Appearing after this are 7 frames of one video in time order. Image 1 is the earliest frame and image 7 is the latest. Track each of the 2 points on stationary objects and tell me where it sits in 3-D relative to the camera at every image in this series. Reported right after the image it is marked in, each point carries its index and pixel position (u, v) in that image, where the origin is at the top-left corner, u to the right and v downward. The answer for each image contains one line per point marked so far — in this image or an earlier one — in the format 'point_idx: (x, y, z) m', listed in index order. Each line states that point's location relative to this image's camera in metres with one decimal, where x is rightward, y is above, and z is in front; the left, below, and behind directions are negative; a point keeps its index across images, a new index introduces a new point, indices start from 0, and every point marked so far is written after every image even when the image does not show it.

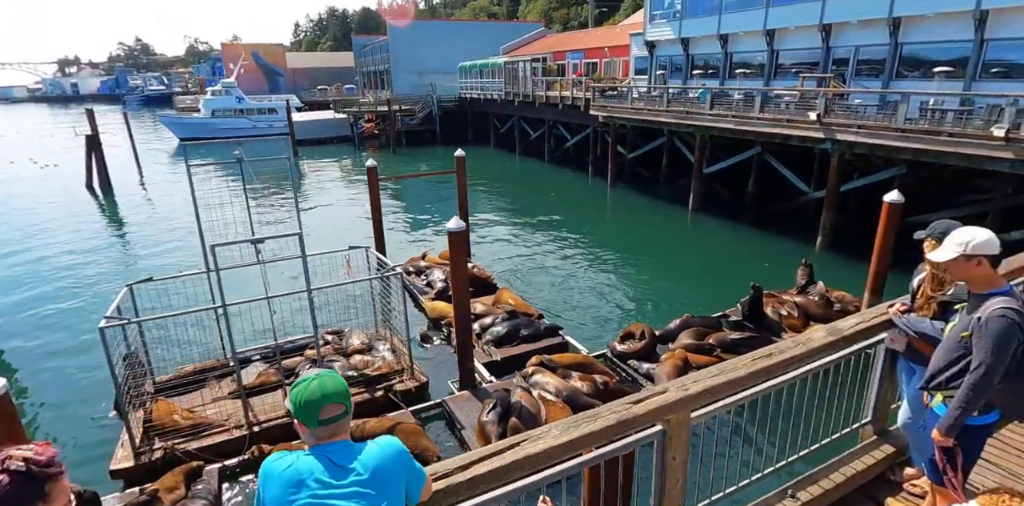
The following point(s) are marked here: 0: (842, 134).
0: (+8.3, +3.0, +13.6) m
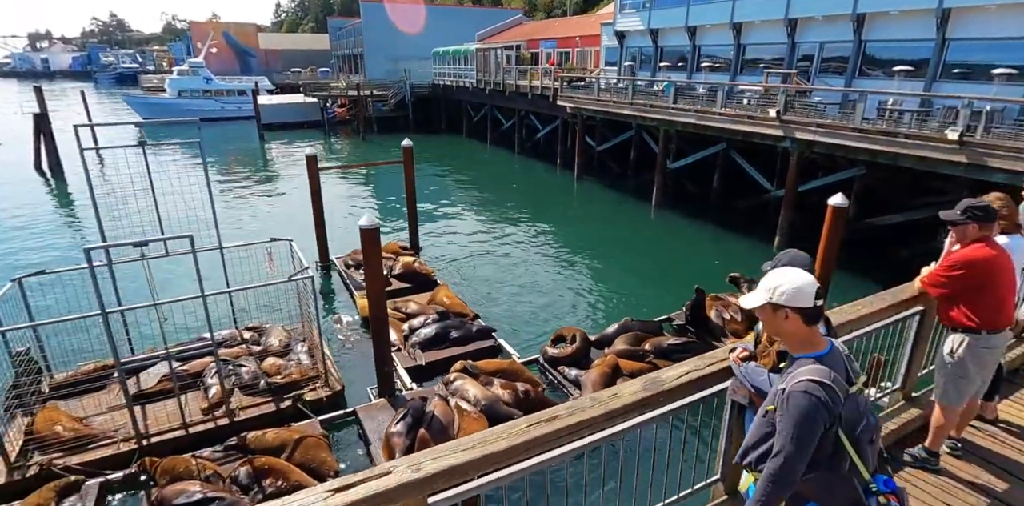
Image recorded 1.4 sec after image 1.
0: (+7.1, +2.9, +13.2) m
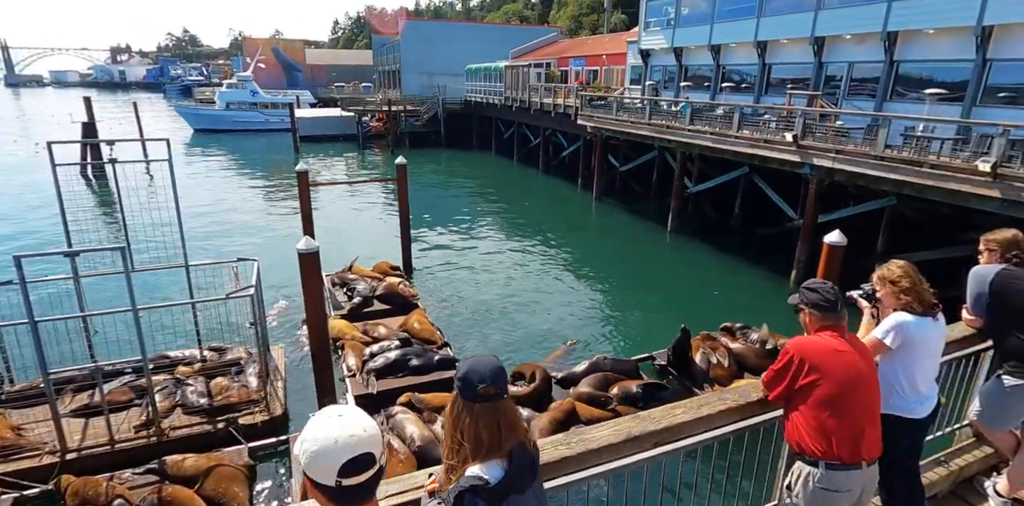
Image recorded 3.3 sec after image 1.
0: (+7.0, +2.1, +12.2) m
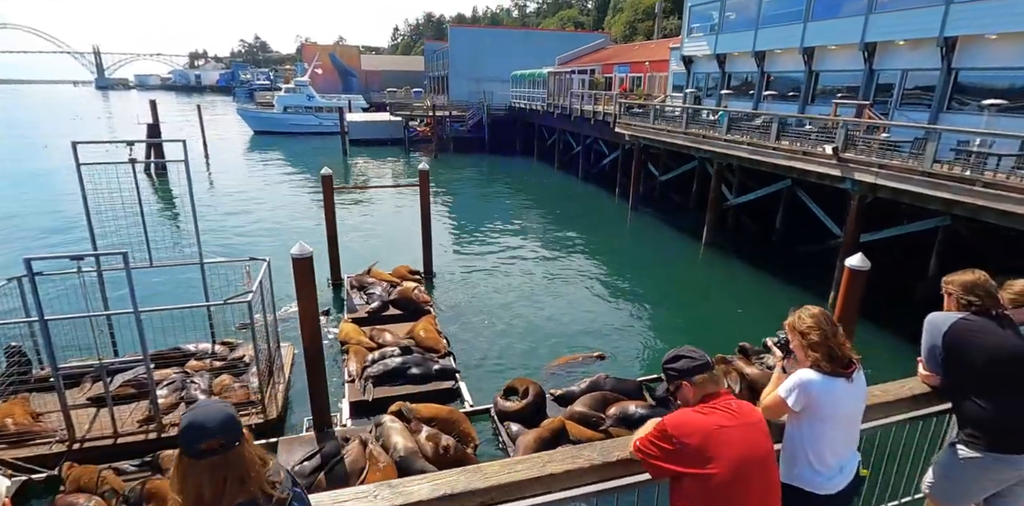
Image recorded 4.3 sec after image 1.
0: (+7.4, +1.7, +11.4) m
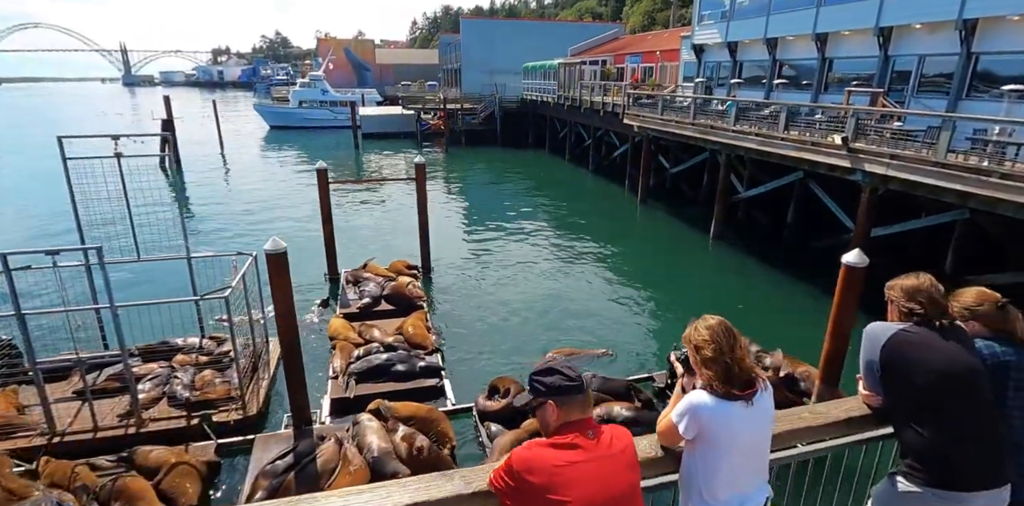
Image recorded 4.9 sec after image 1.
0: (+7.3, +1.8, +10.8) m
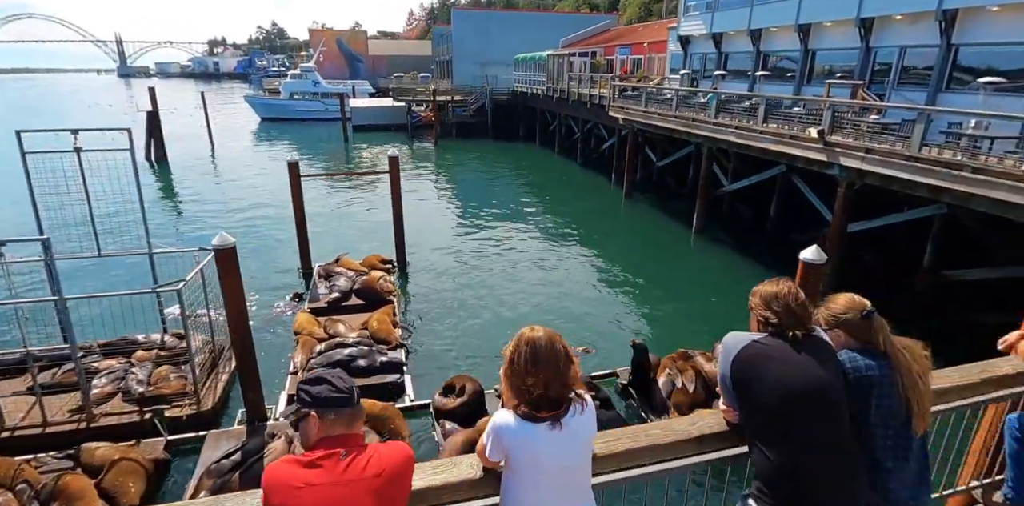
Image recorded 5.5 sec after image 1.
0: (+6.7, +1.9, +10.7) m
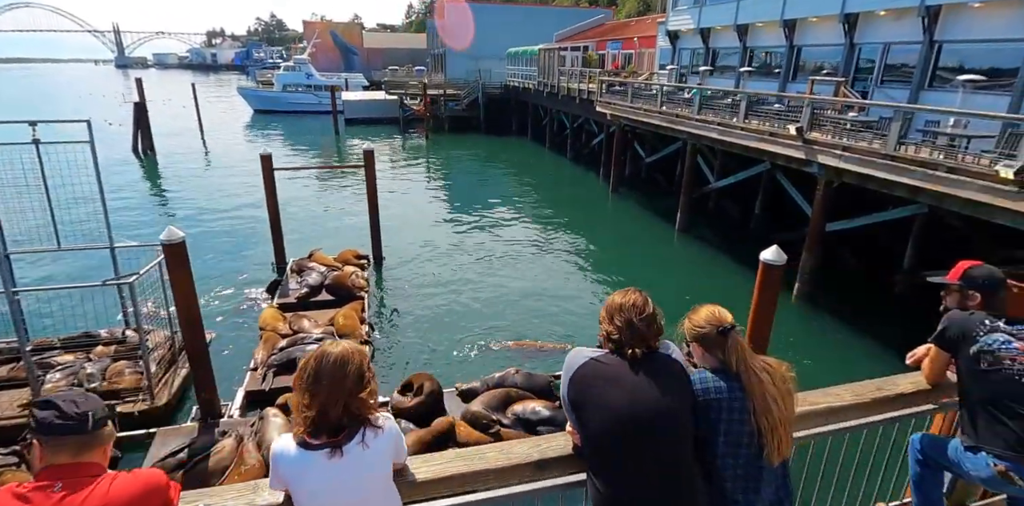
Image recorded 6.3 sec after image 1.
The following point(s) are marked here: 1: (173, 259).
0: (+6.1, +1.9, +10.5) m
1: (-4.2, -0.1, +6.6) m
